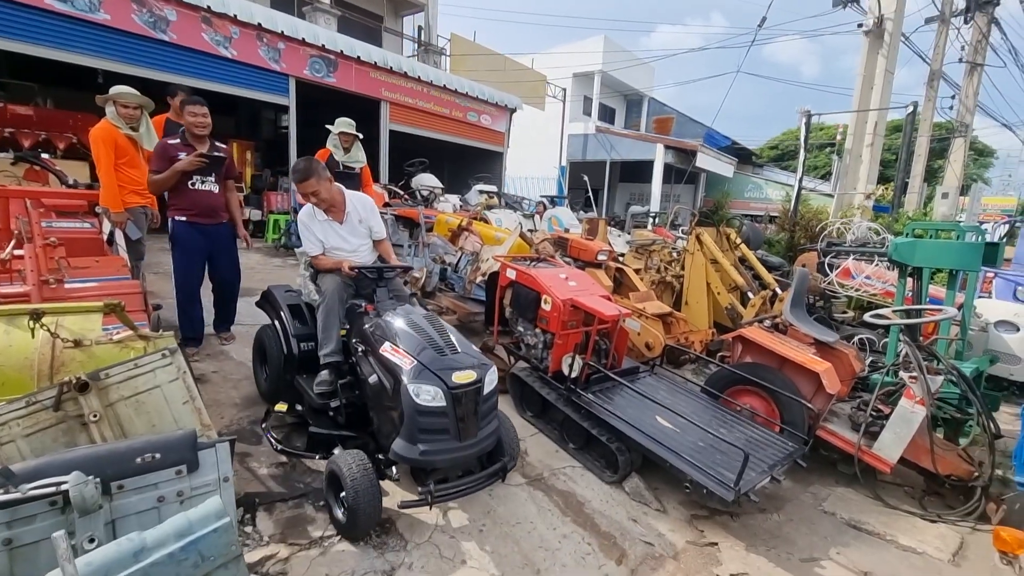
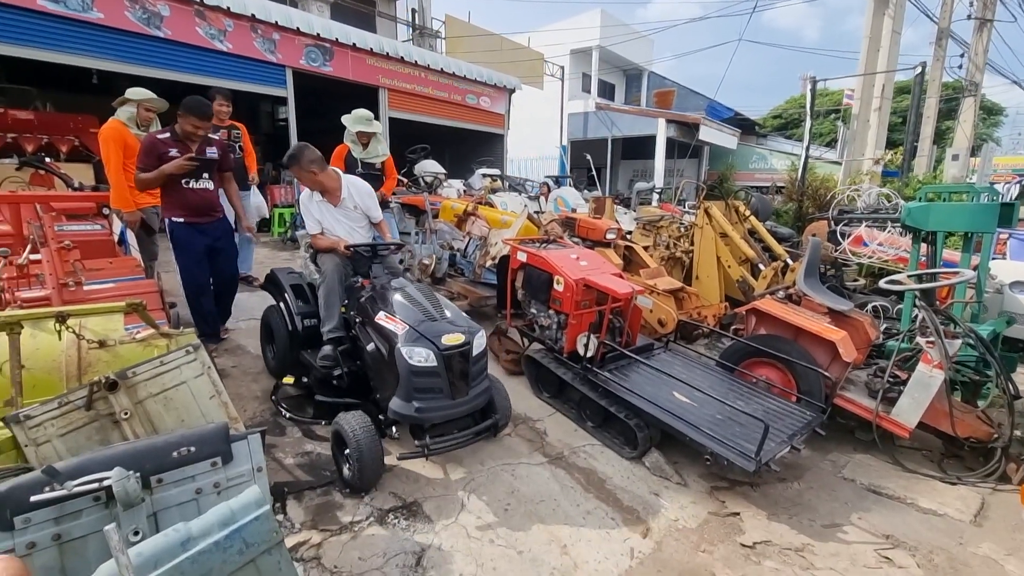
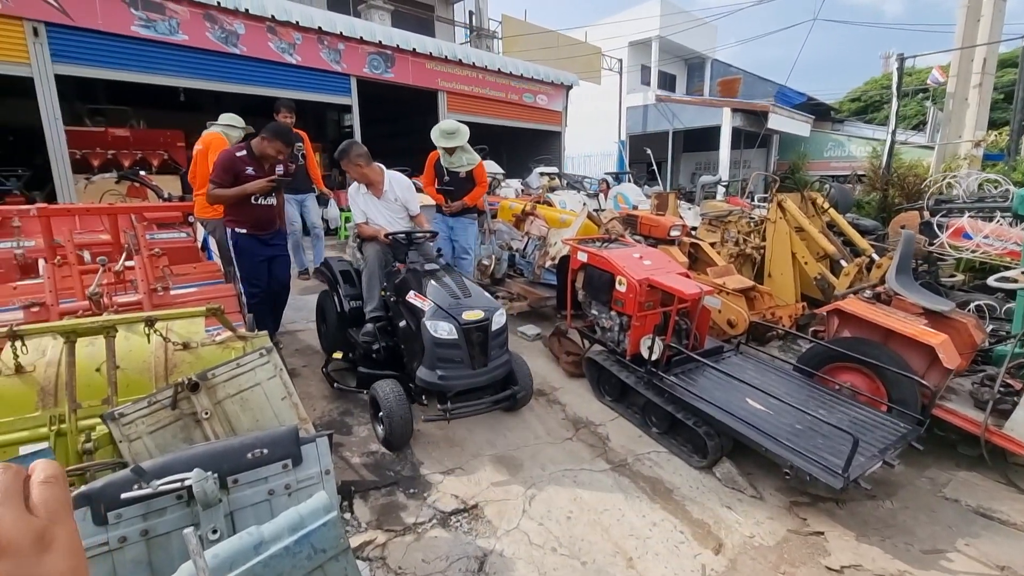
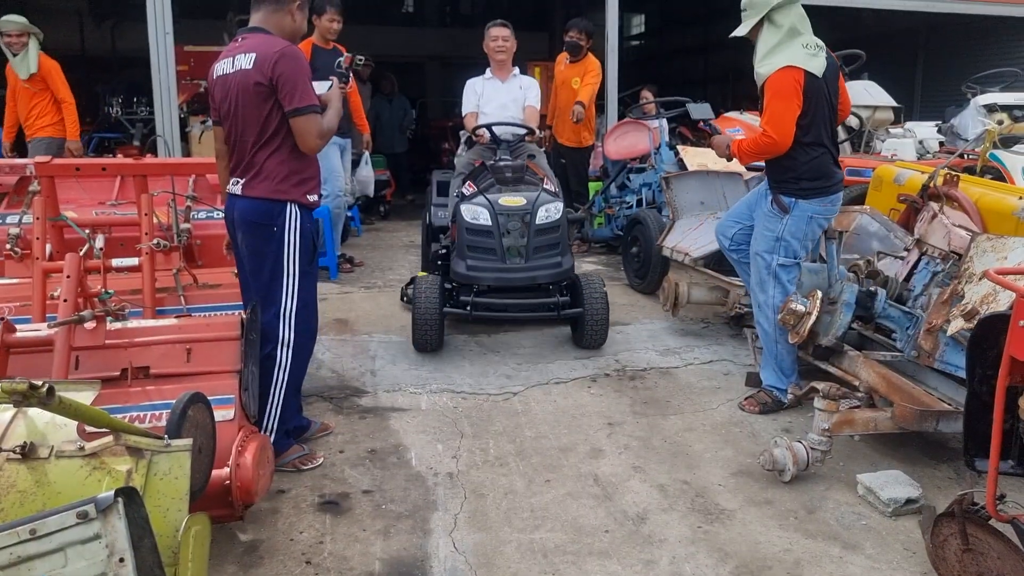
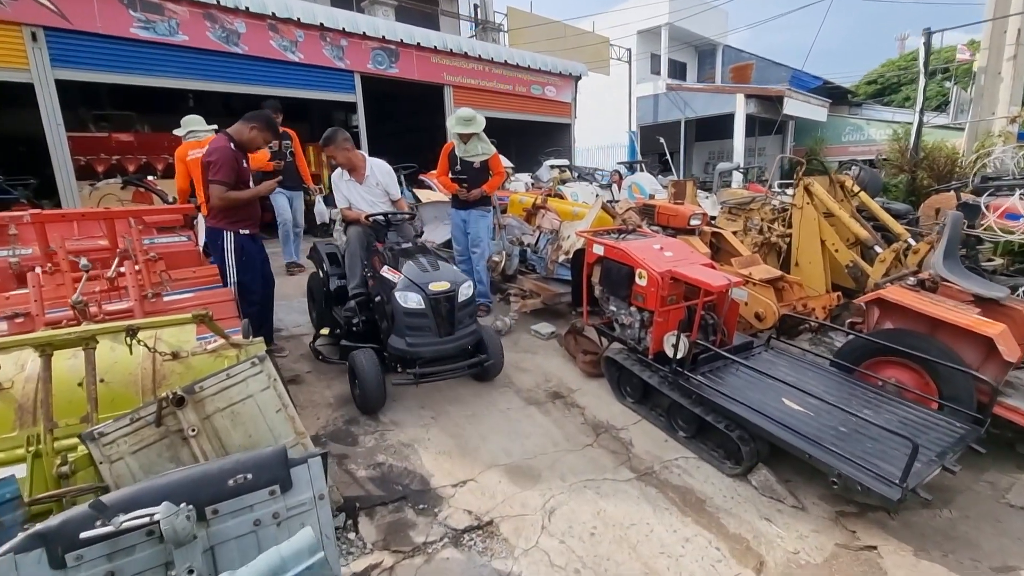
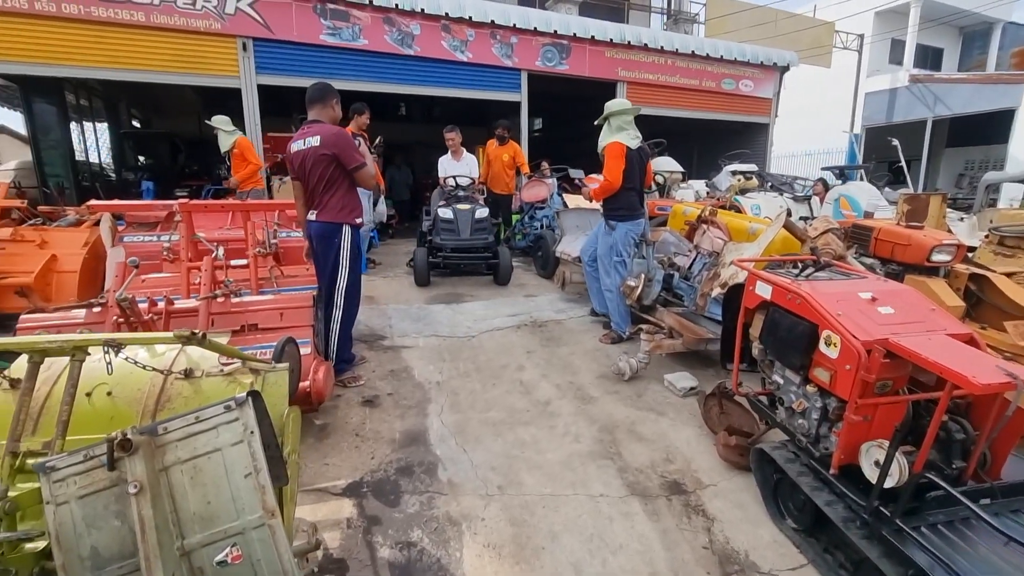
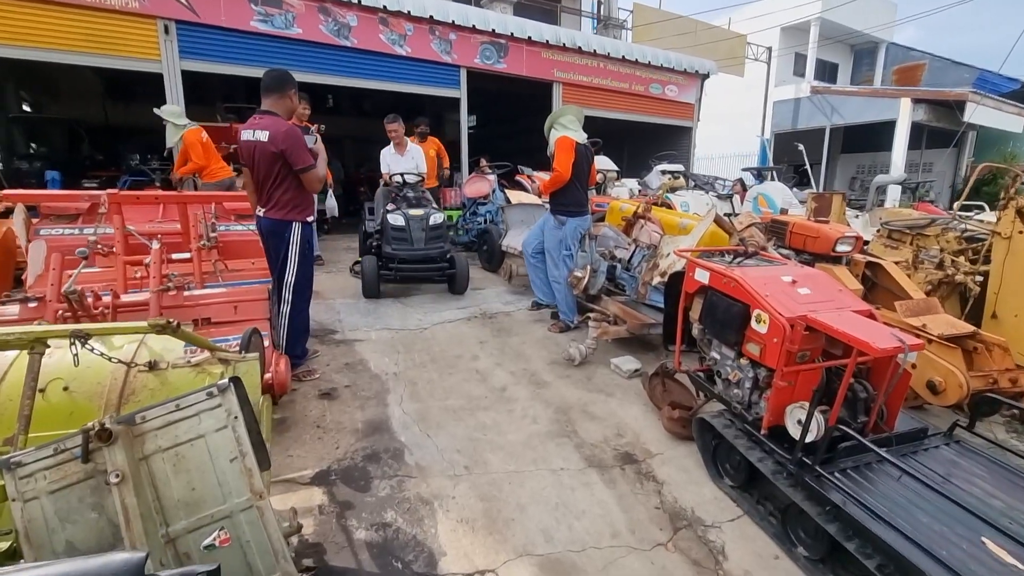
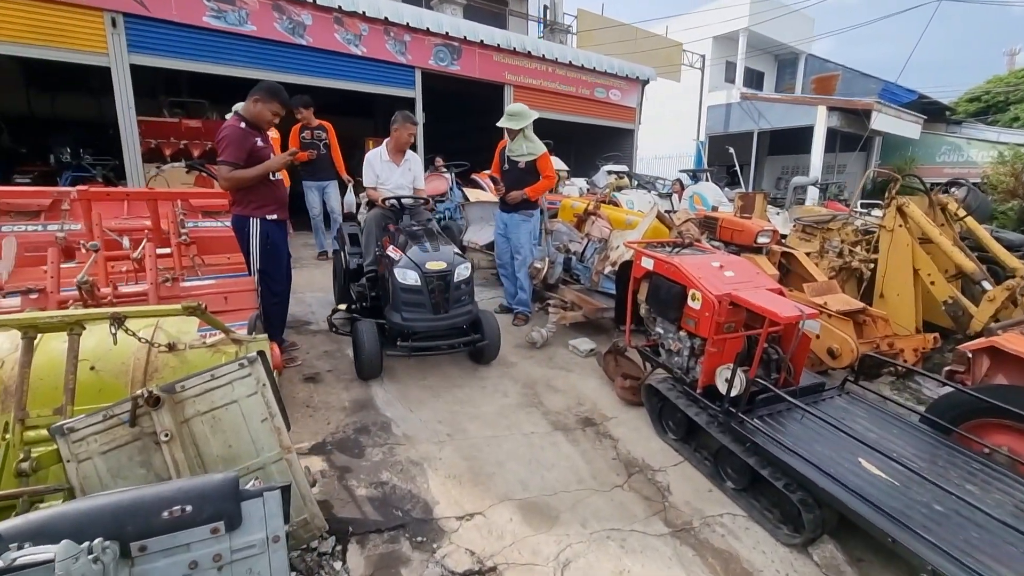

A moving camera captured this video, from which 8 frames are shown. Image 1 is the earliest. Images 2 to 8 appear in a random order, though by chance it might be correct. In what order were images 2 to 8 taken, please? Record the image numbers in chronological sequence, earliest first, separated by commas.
2, 3, 5, 8, 7, 6, 4
